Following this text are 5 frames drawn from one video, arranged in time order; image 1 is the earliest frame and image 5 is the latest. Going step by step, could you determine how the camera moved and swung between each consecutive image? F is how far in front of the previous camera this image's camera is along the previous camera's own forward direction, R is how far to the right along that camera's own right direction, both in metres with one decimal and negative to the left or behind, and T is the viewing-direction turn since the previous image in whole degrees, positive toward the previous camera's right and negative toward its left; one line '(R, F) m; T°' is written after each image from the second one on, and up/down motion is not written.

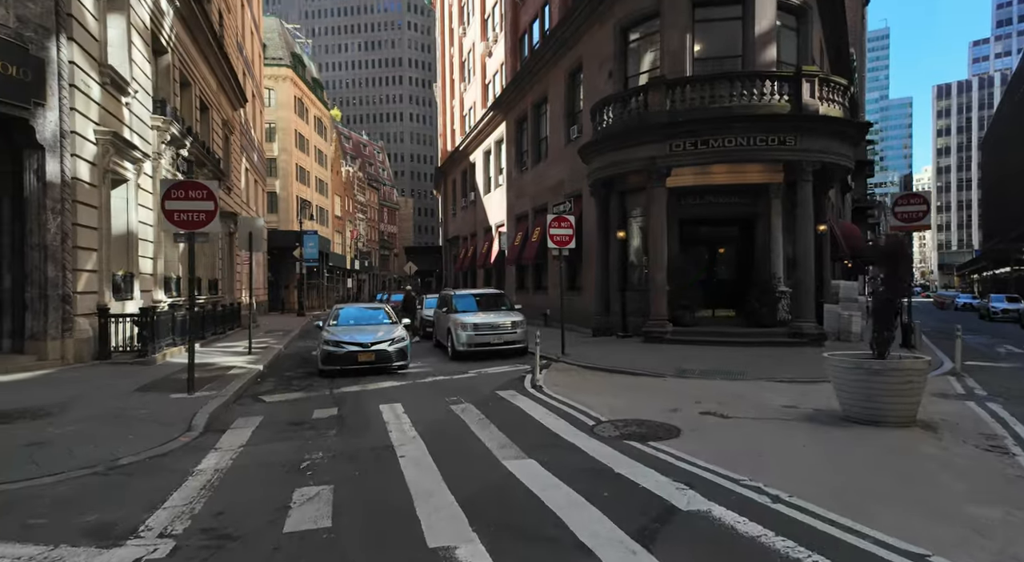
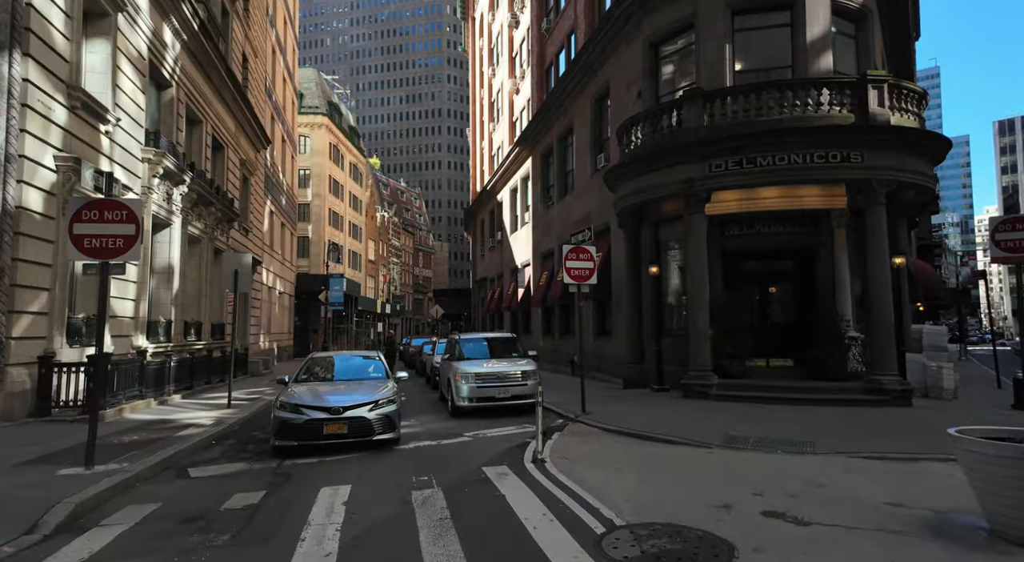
(+0.6, +2.1) m; -4°
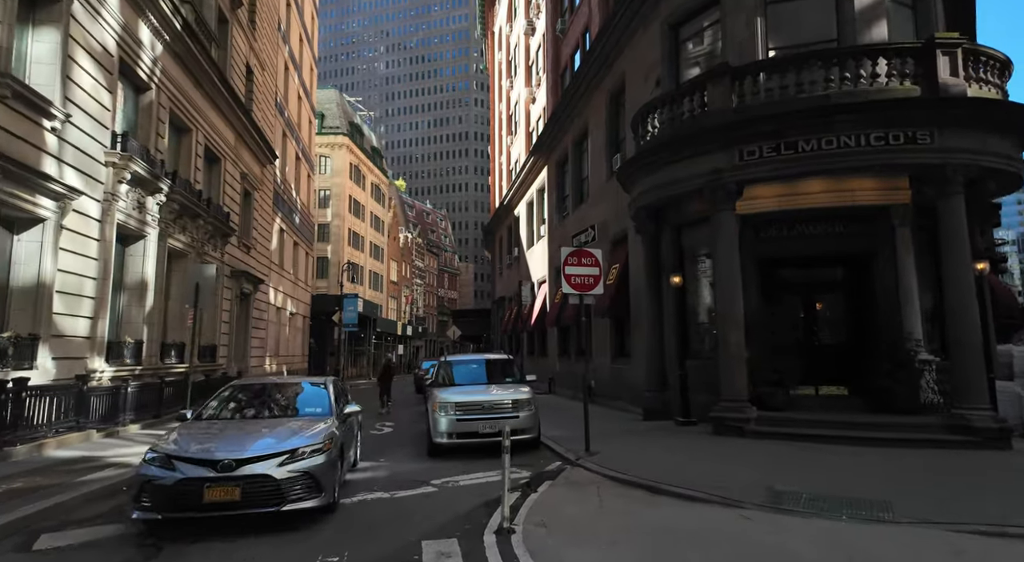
(+0.7, +2.0) m; -3°
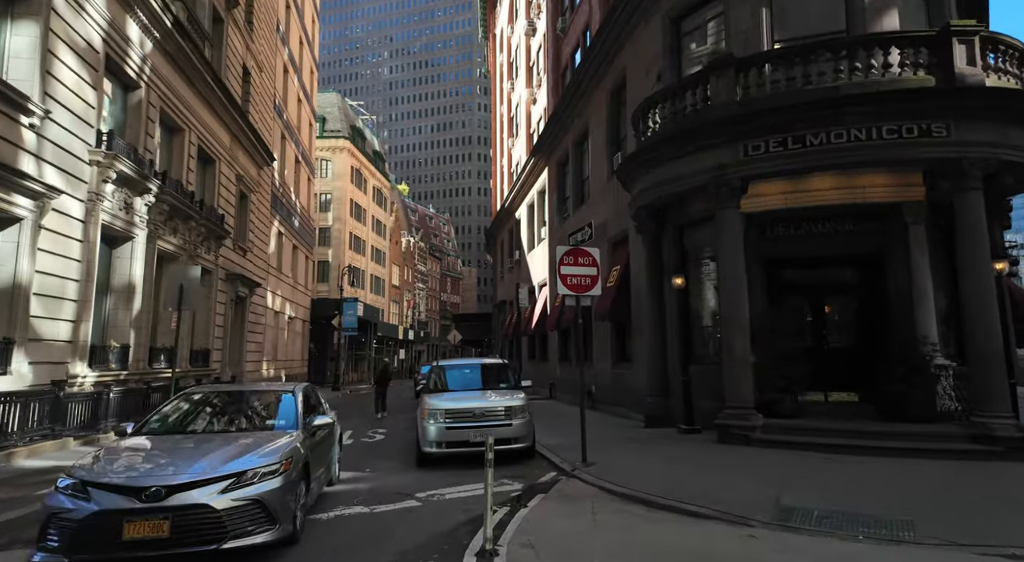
(+0.2, +0.5) m; 0°
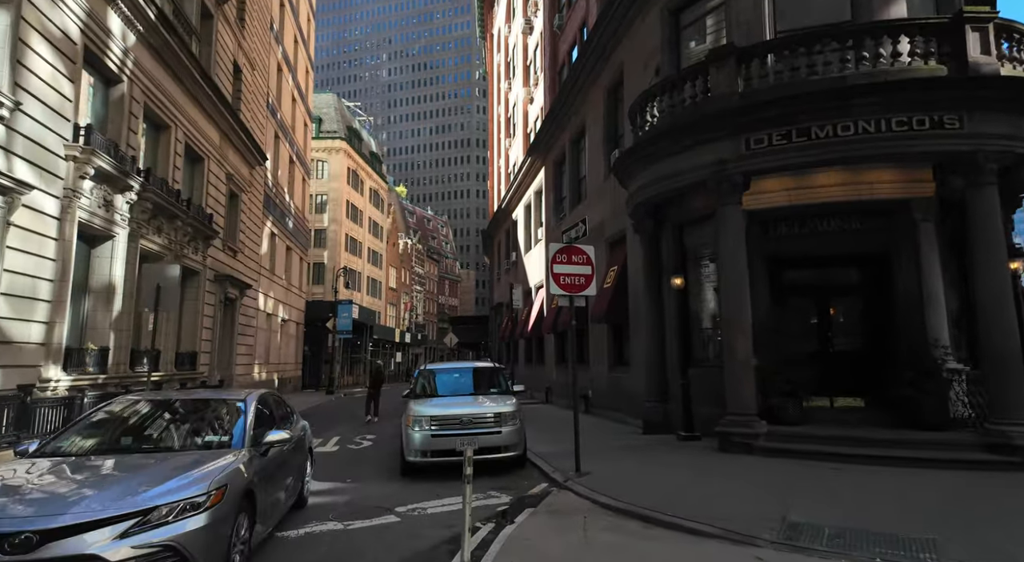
(+0.1, +0.5) m; 0°
